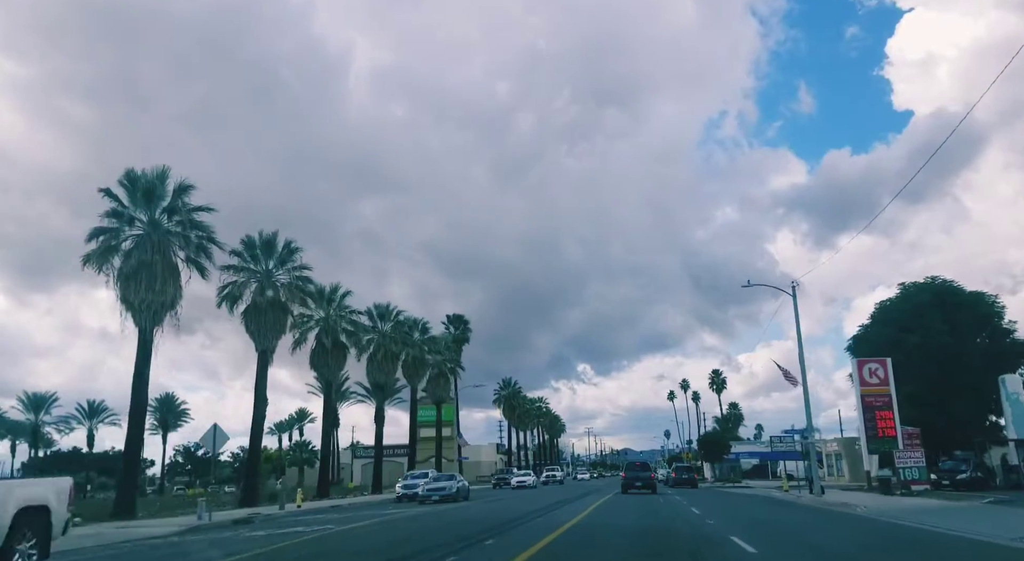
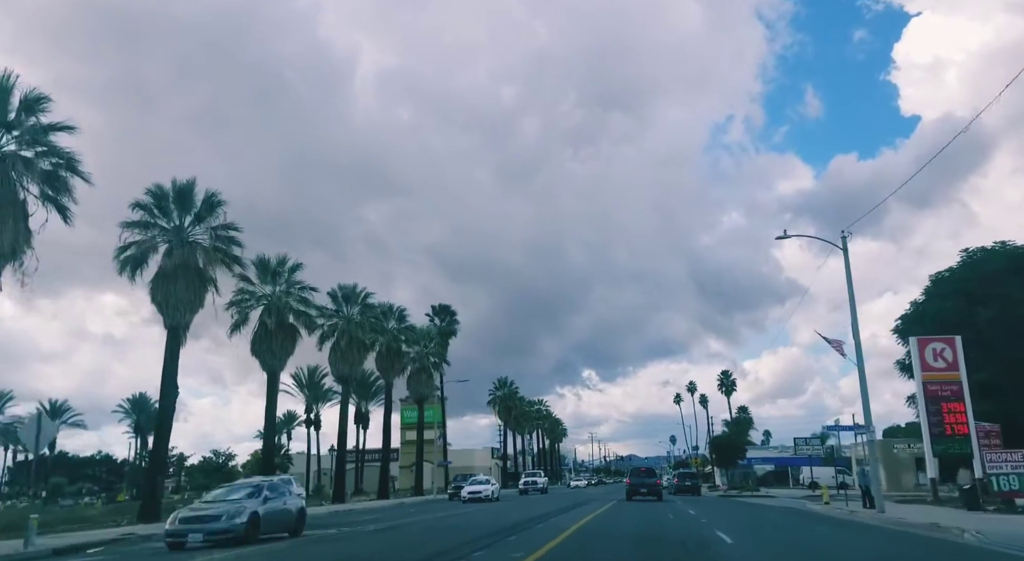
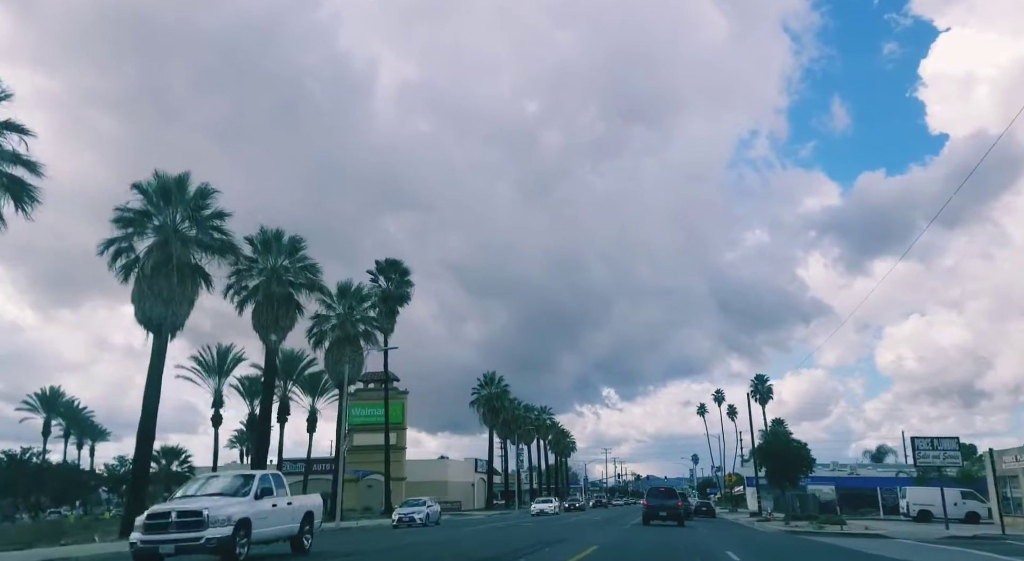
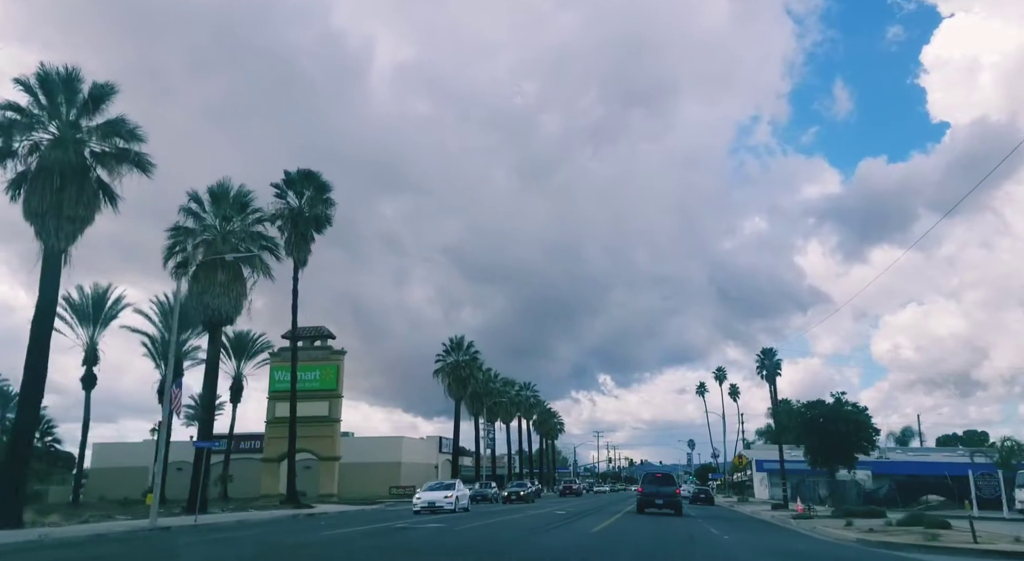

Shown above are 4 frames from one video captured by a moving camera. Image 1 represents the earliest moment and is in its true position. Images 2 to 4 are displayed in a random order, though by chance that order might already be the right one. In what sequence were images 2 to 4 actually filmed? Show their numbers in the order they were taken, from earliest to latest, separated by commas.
2, 3, 4
